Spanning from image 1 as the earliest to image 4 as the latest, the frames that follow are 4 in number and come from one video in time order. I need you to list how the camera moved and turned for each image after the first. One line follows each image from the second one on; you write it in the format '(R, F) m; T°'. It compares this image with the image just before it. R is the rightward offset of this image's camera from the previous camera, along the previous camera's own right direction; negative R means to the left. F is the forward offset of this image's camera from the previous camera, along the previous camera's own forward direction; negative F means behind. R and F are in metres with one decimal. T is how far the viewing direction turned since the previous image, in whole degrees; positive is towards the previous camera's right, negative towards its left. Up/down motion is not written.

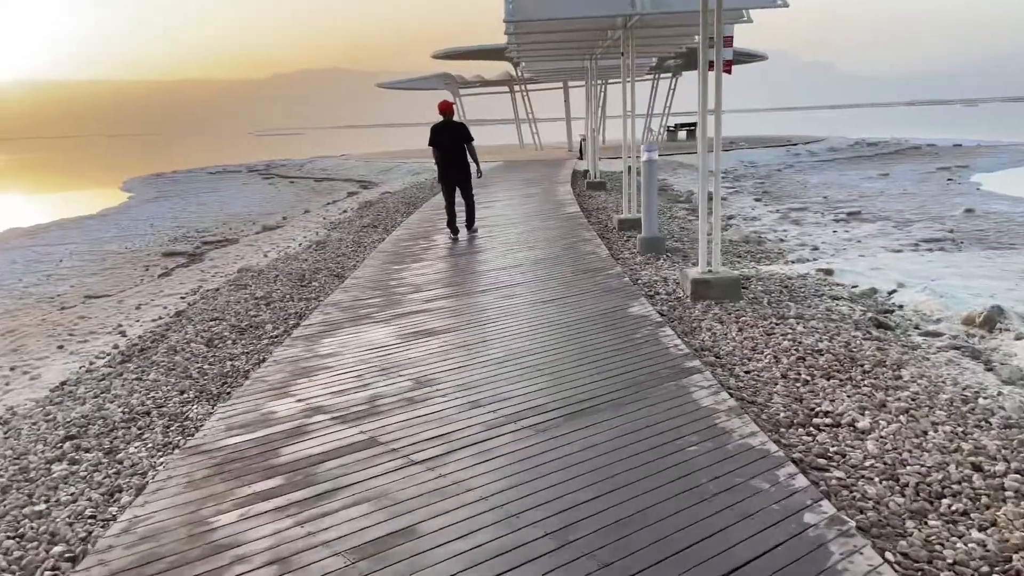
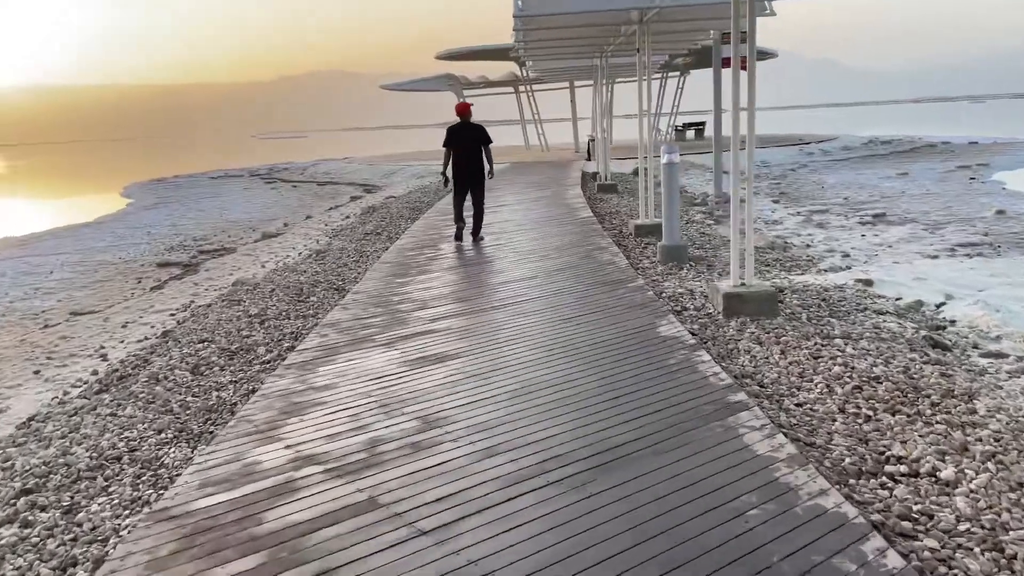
(-0.1, +0.6) m; 0°
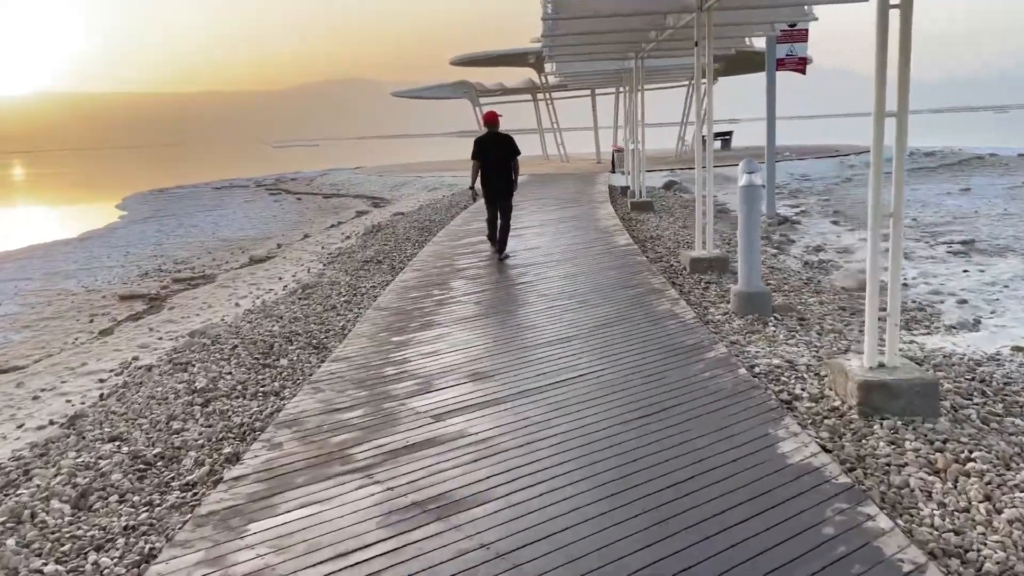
(-0.1, +1.8) m; -1°
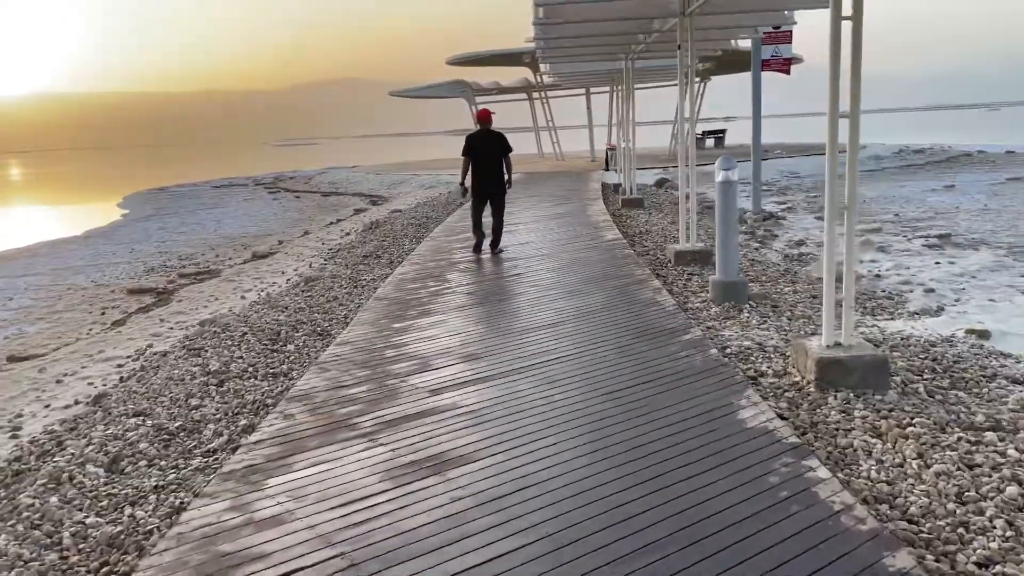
(0.0, -0.4) m; 0°
